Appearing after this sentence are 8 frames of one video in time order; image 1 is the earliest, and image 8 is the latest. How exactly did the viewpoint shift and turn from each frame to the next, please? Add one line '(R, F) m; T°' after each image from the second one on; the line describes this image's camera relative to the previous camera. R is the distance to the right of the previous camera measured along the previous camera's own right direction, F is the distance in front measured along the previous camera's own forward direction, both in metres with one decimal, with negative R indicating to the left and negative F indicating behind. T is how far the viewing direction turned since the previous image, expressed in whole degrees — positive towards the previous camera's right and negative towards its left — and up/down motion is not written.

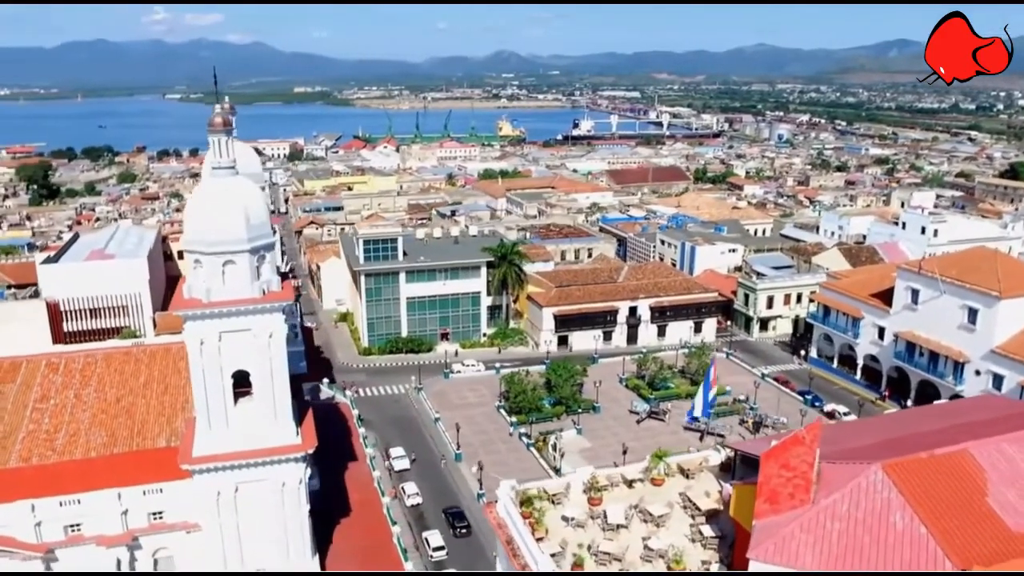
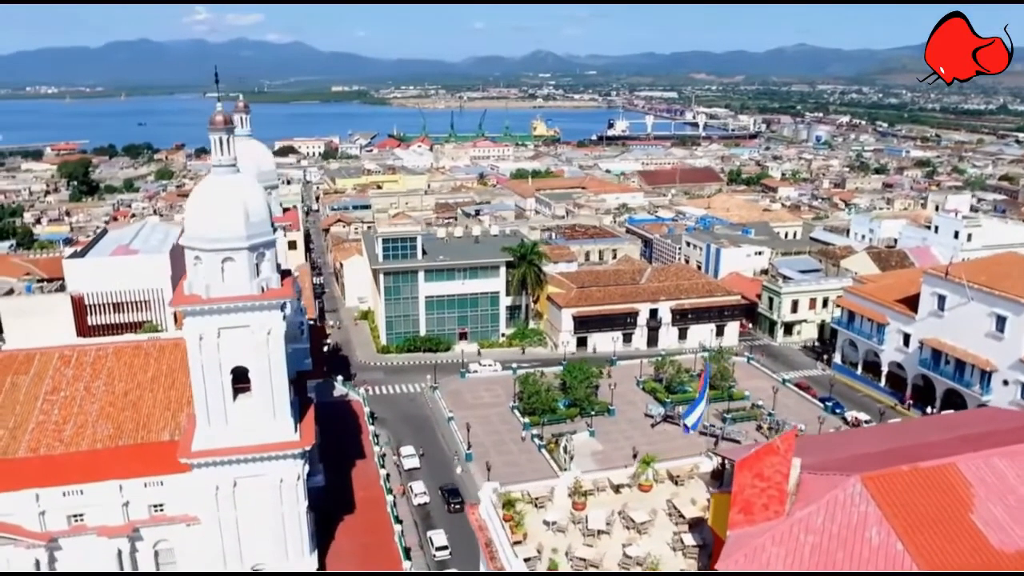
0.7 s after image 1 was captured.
(+1.0, +0.2) m; -2°
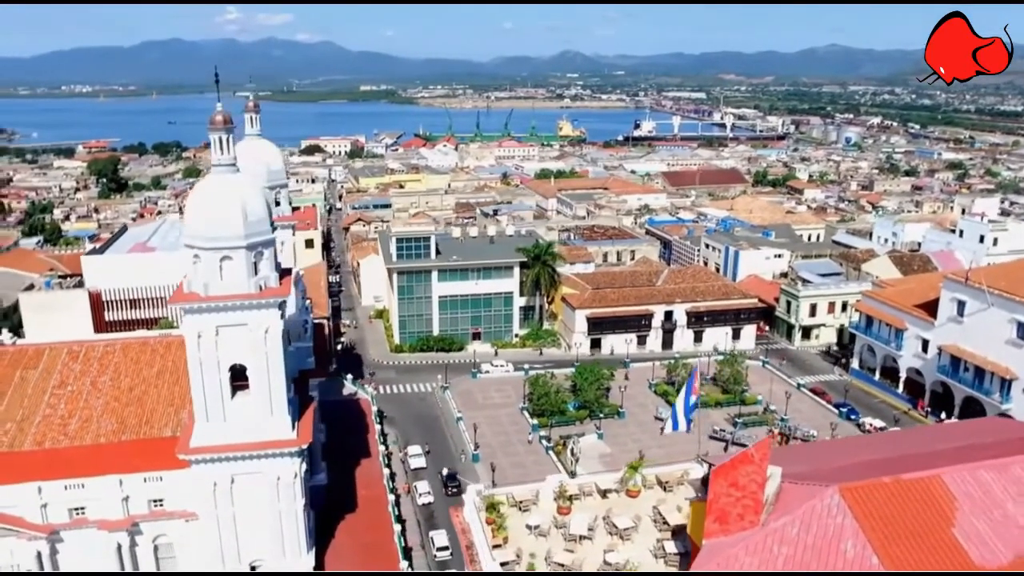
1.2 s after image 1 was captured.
(+0.8, +0.1) m; -2°
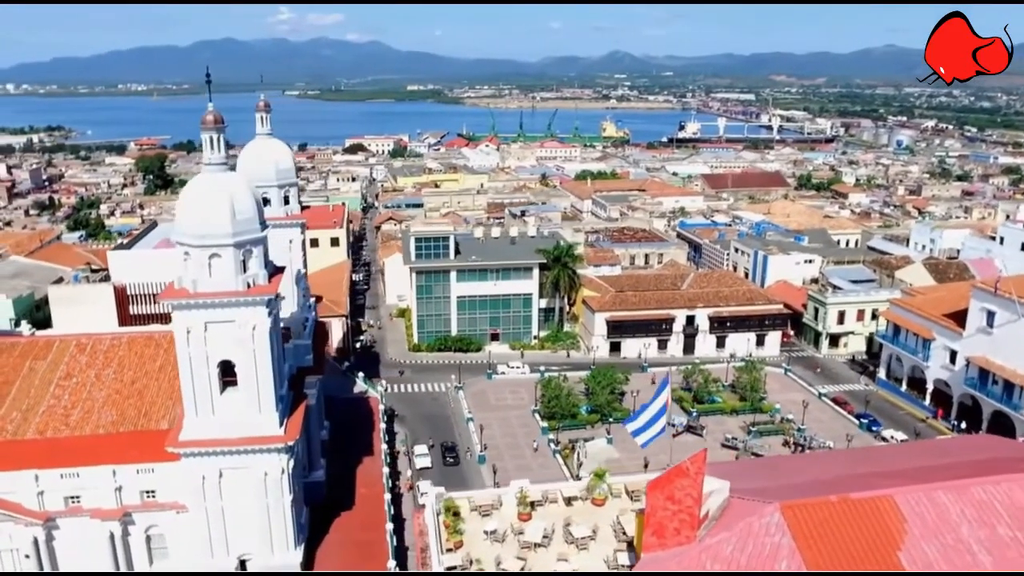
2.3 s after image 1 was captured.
(+1.5, +0.2) m; -3°
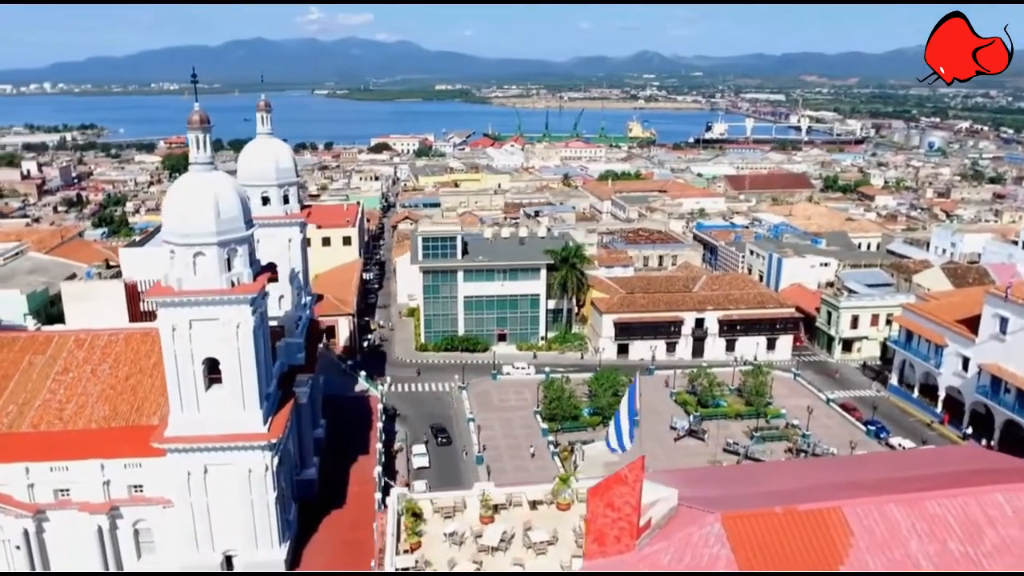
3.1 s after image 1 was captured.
(+1.2, +0.1) m; -2°
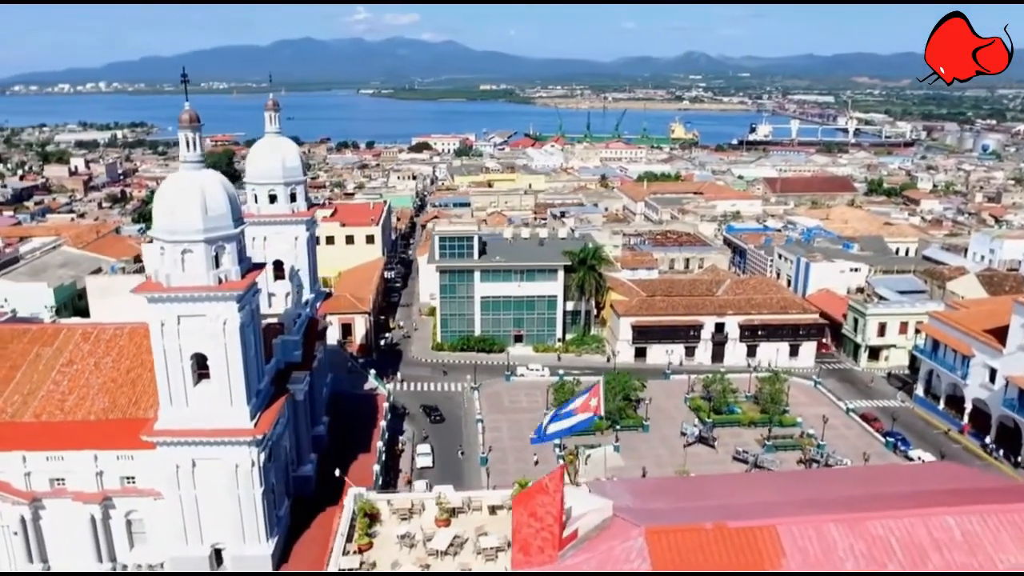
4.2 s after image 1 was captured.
(+1.6, +0.2) m; -3°
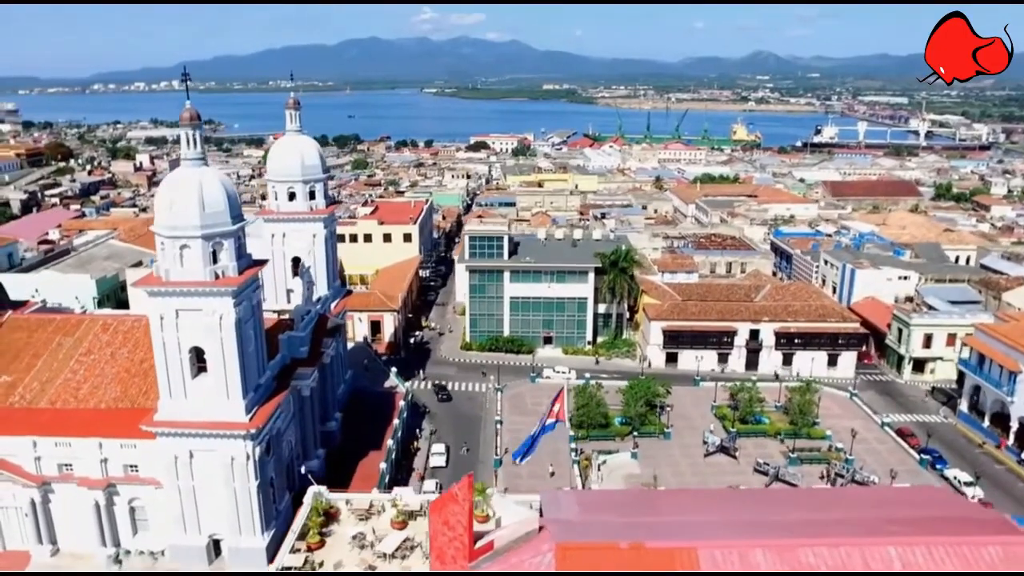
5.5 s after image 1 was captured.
(+1.8, +0.3) m; -4°
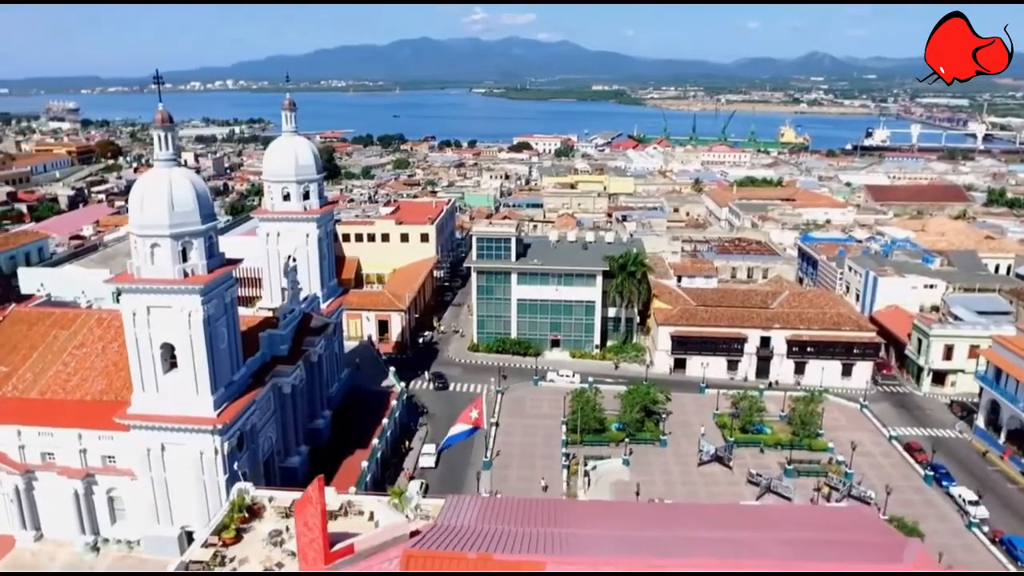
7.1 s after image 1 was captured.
(+2.4, 0.0) m; -3°
